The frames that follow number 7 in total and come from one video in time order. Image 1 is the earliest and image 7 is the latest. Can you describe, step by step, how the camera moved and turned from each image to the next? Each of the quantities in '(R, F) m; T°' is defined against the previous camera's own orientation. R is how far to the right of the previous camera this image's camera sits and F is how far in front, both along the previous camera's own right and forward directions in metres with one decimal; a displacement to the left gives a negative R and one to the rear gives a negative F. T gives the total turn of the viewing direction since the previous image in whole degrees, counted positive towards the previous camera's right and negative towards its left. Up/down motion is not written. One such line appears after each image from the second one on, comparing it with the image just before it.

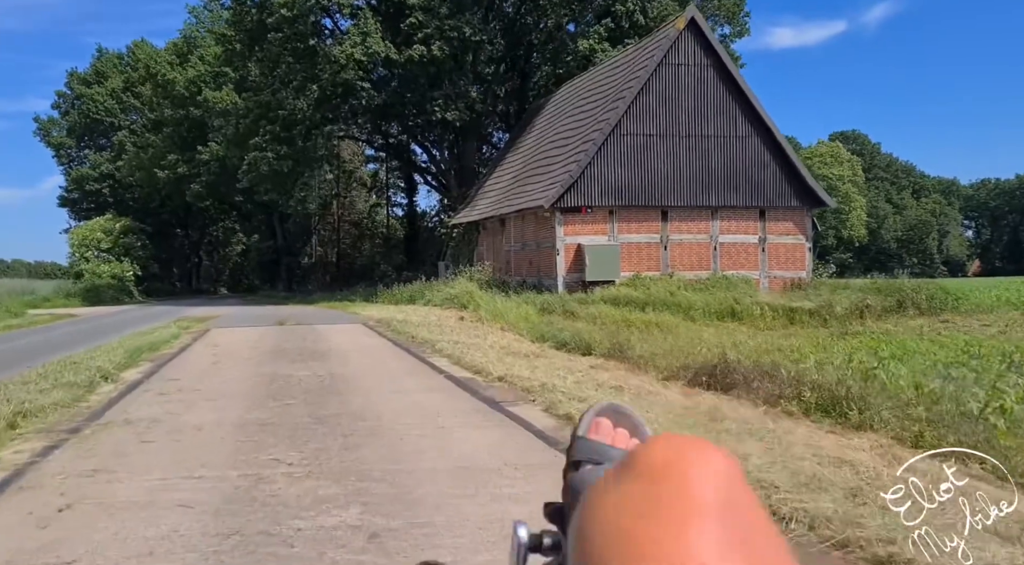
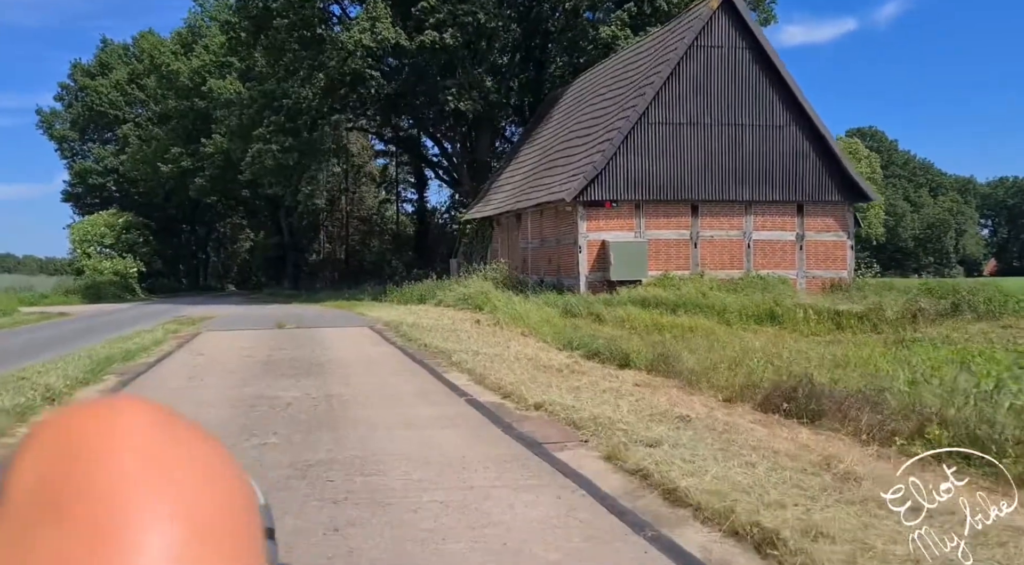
(-0.2, +1.9) m; -1°
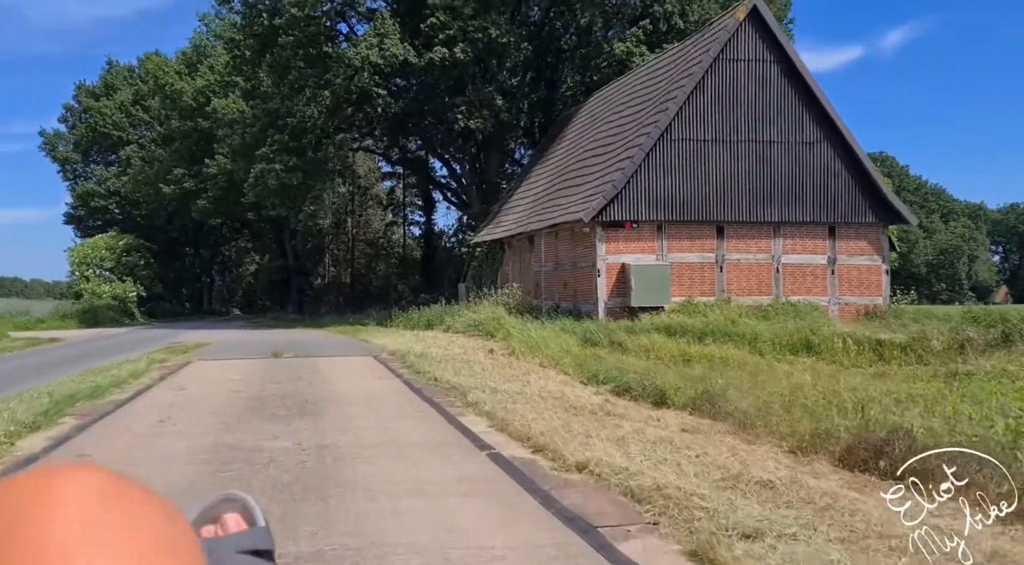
(-0.2, +1.5) m; 0°
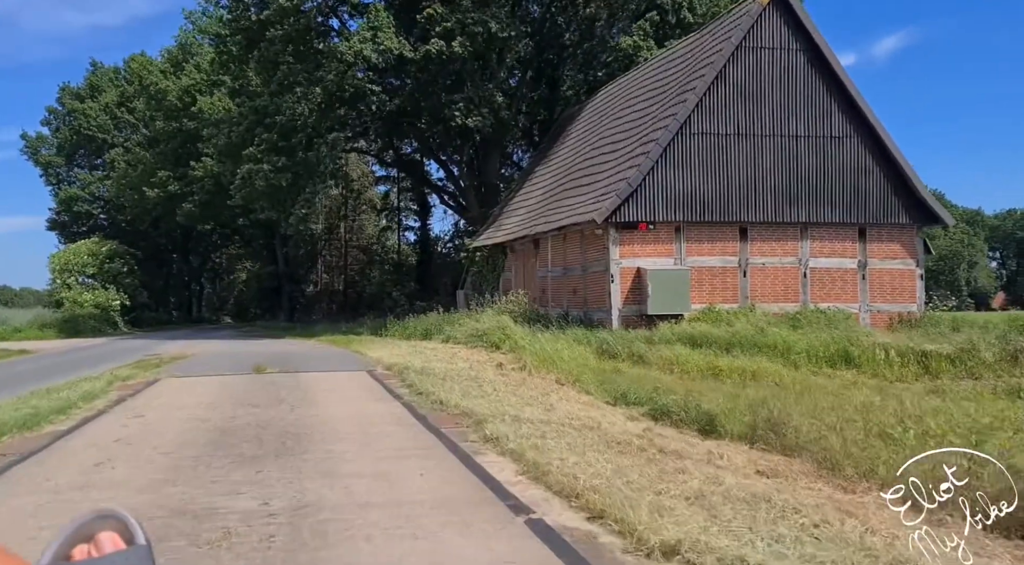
(-0.3, +1.8) m; 0°
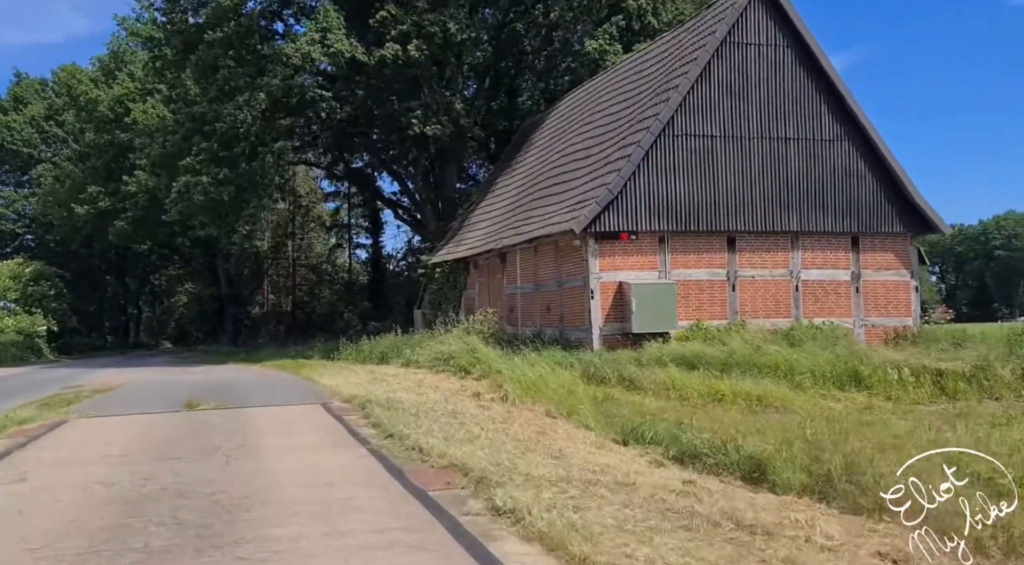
(-0.4, +2.0) m; +3°
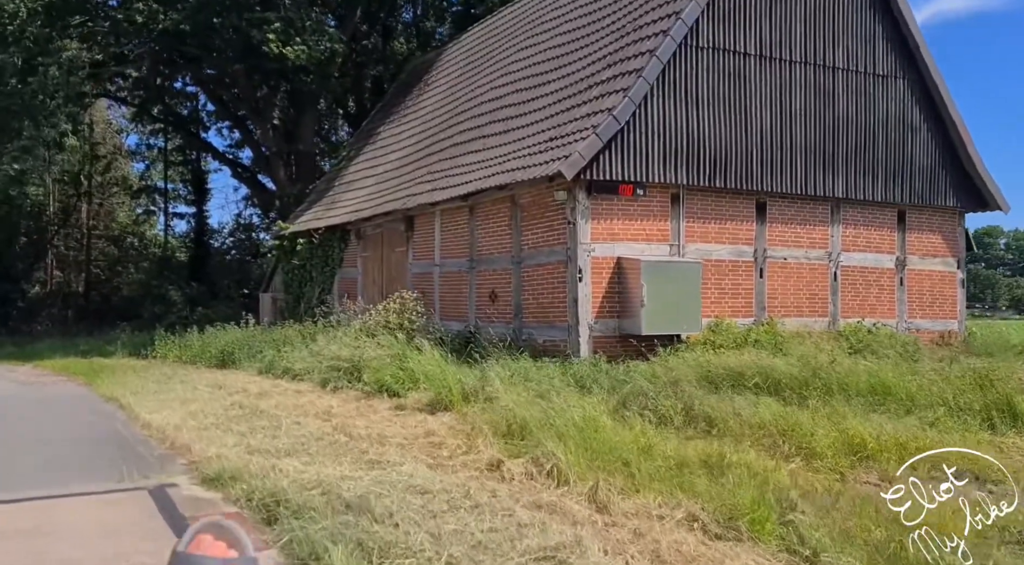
(-1.6, +6.9) m; +11°
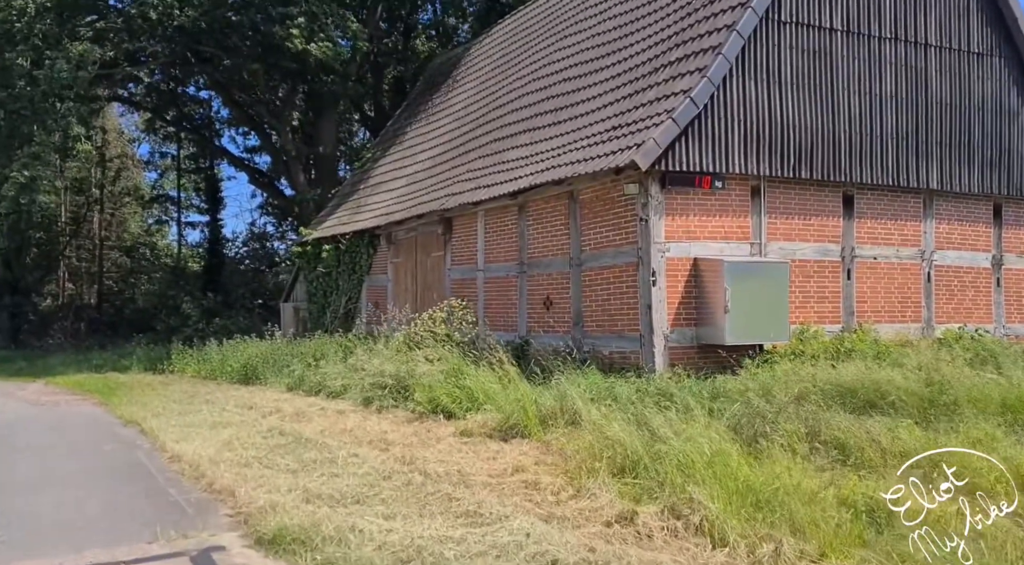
(-0.6, +1.4) m; -1°
